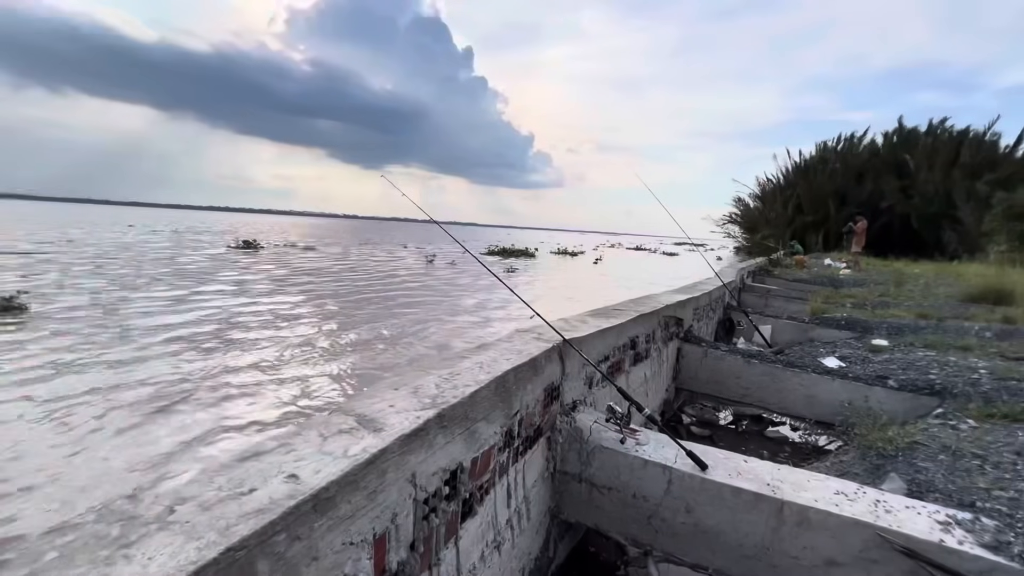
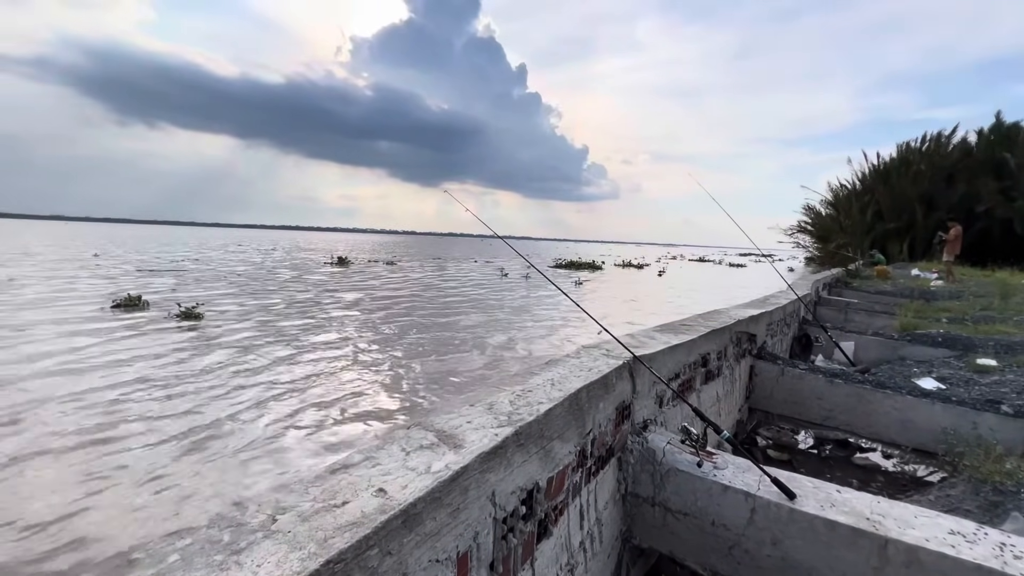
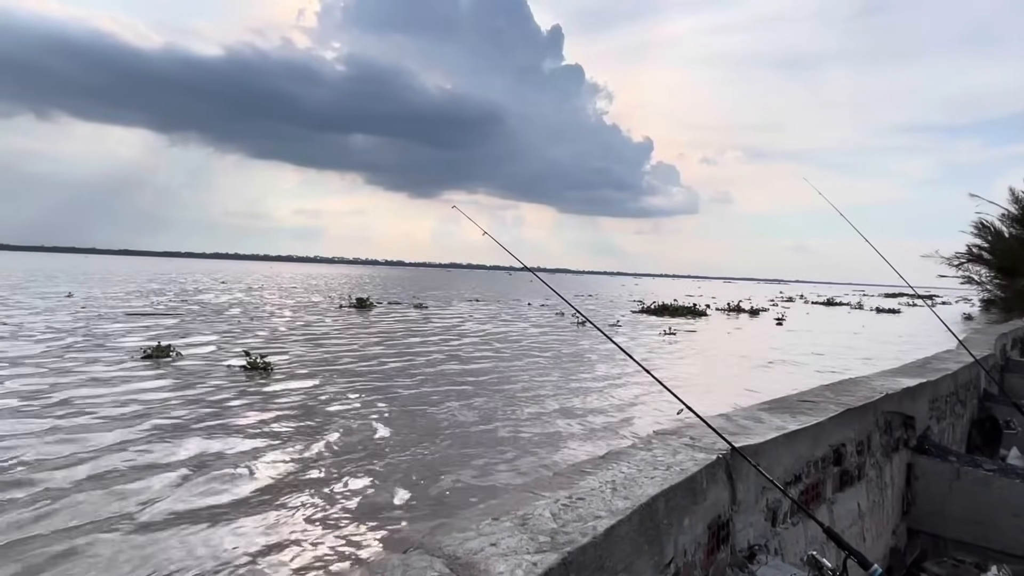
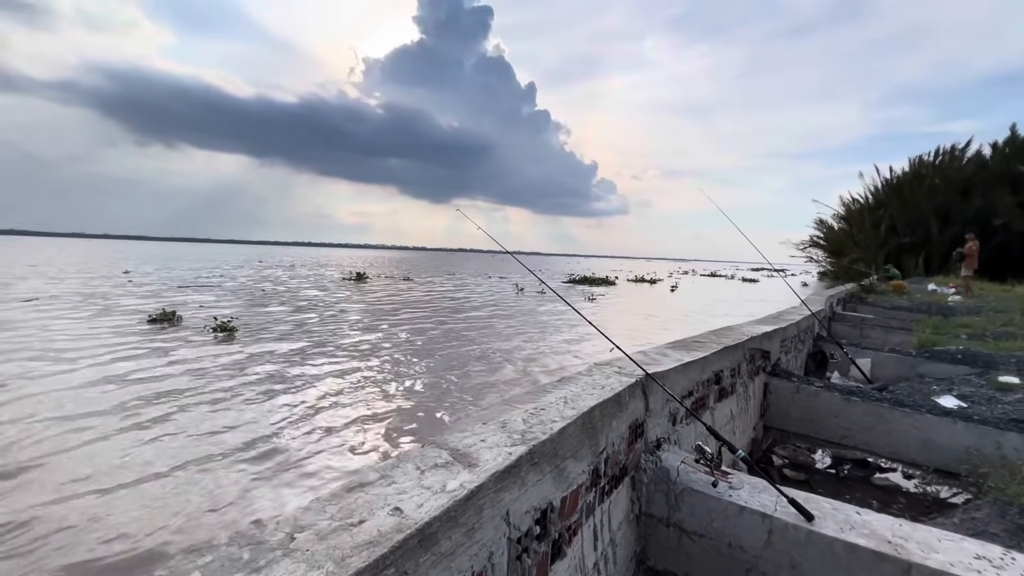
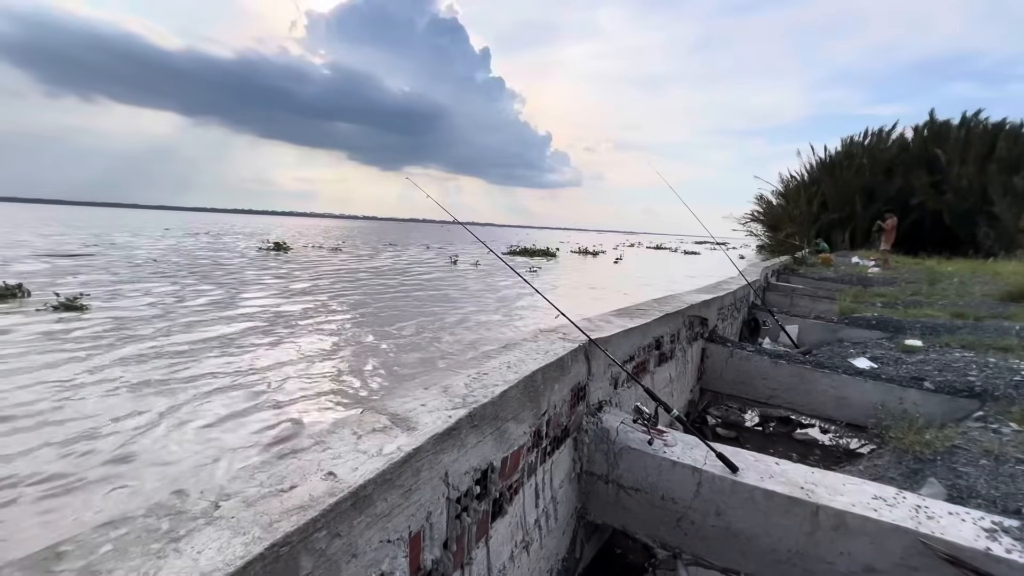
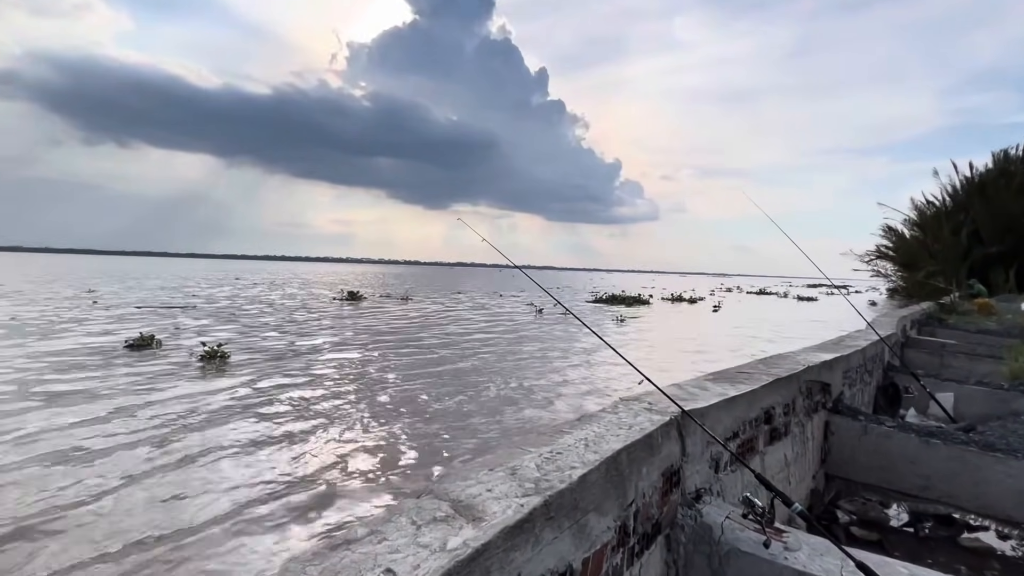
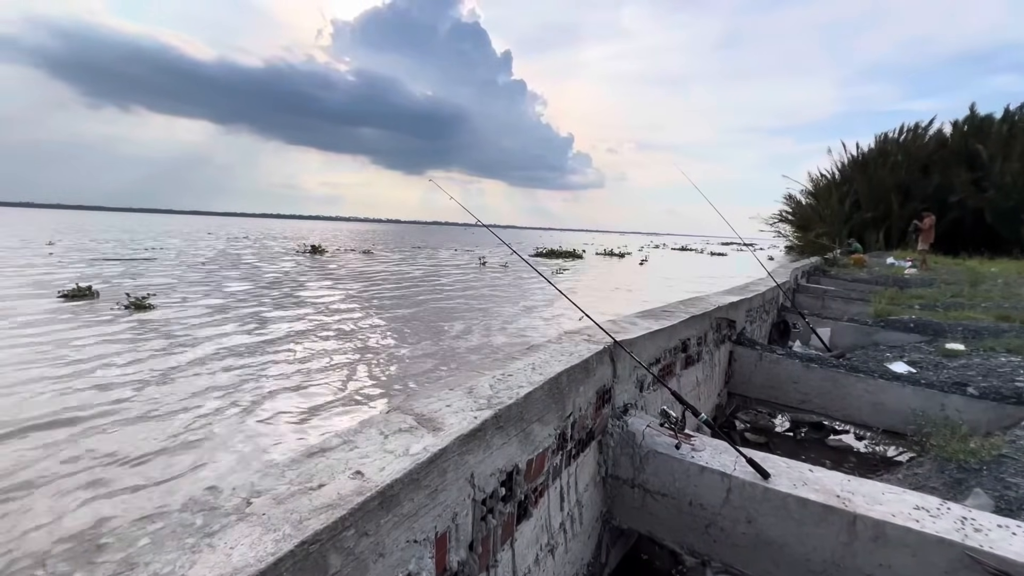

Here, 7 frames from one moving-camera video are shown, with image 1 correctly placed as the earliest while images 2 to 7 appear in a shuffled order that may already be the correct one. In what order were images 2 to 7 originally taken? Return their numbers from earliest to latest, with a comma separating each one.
5, 7, 2, 4, 6, 3
